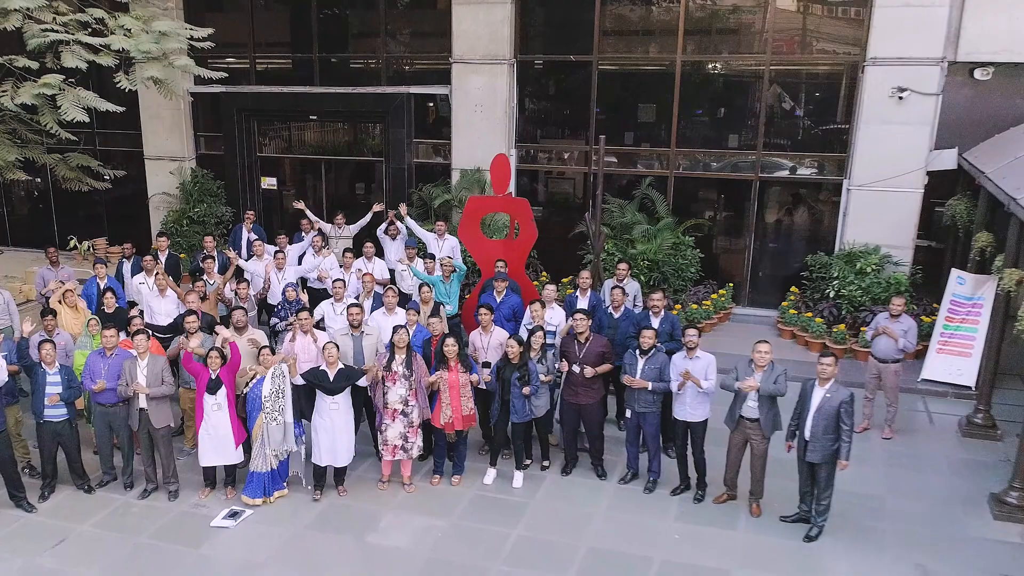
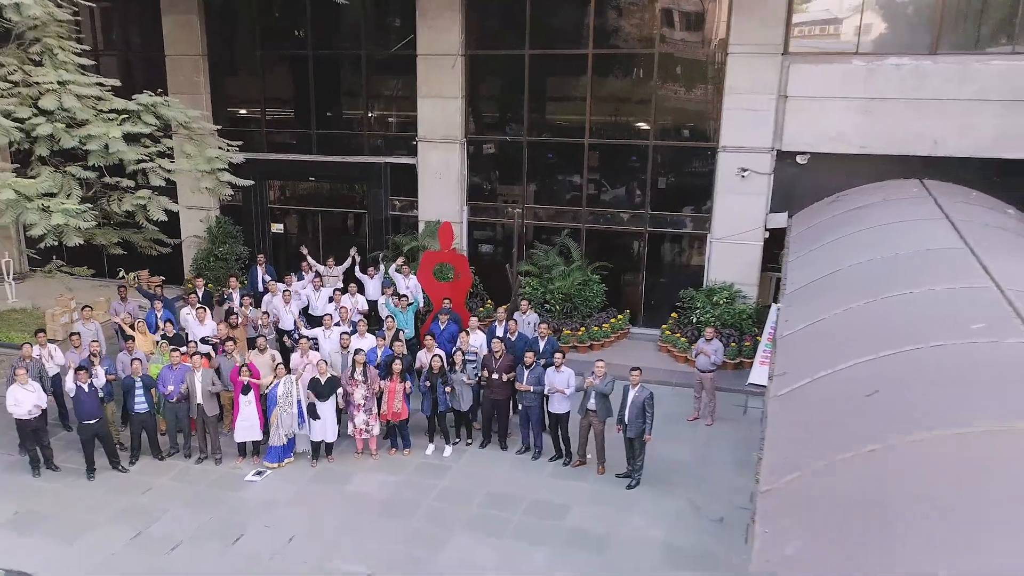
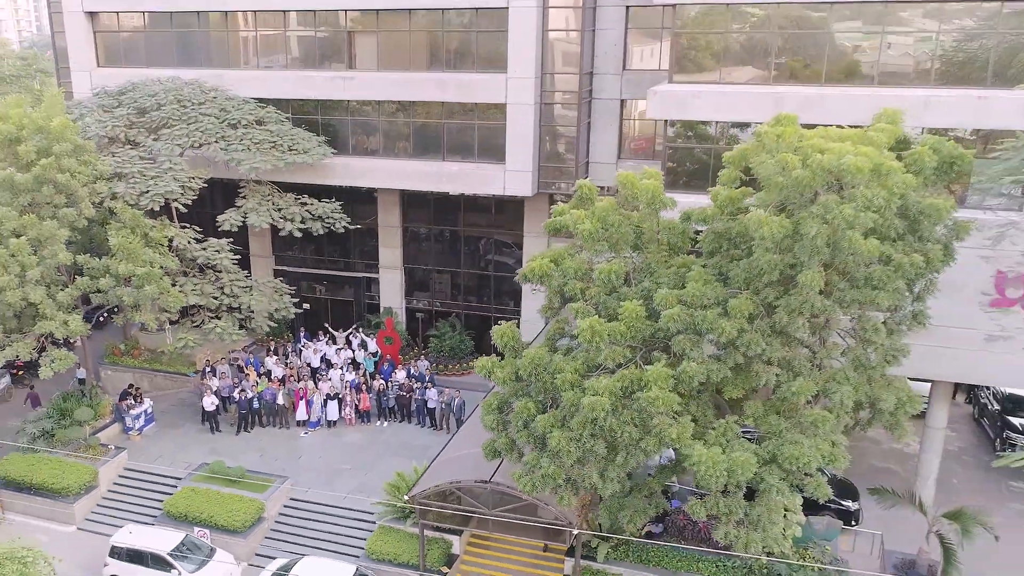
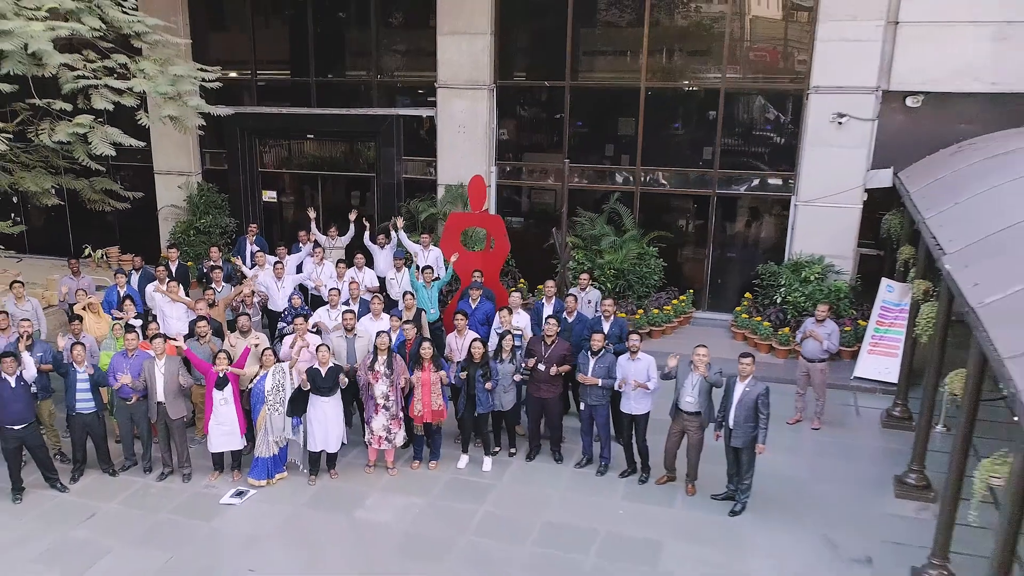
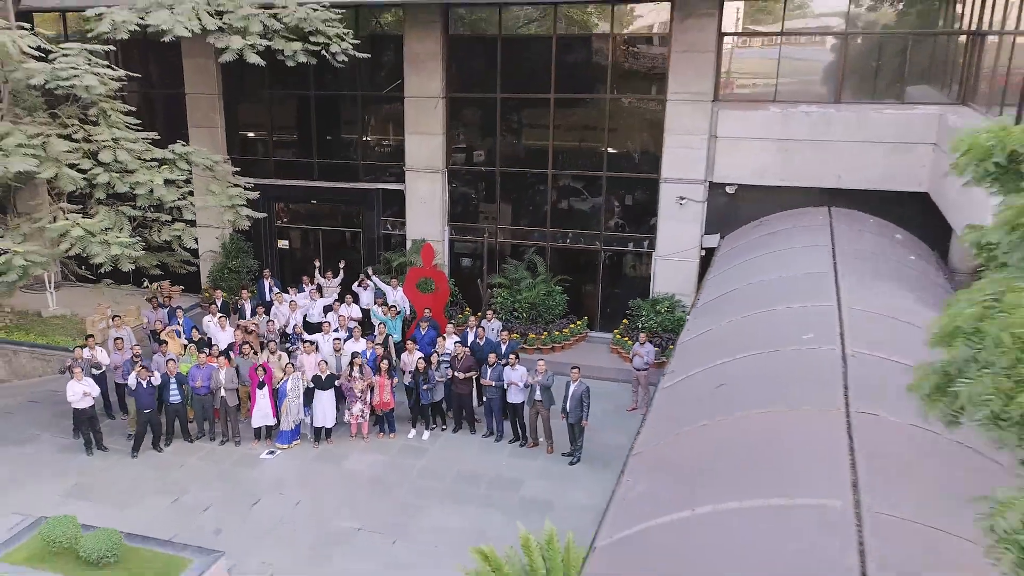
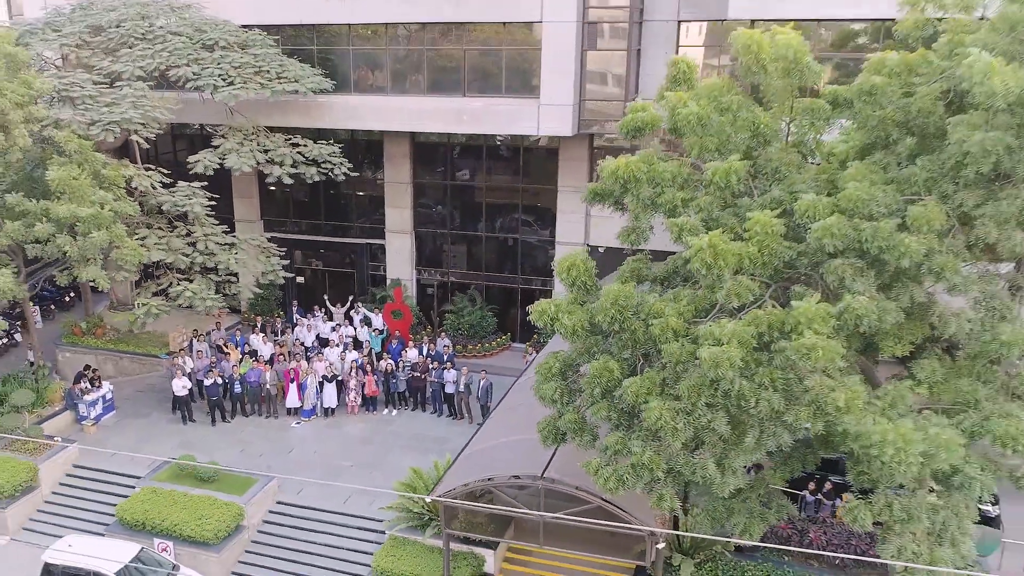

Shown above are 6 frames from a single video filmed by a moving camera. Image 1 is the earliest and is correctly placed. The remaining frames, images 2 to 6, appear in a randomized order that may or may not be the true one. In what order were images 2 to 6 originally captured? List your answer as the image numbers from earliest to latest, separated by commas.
4, 2, 5, 6, 3
